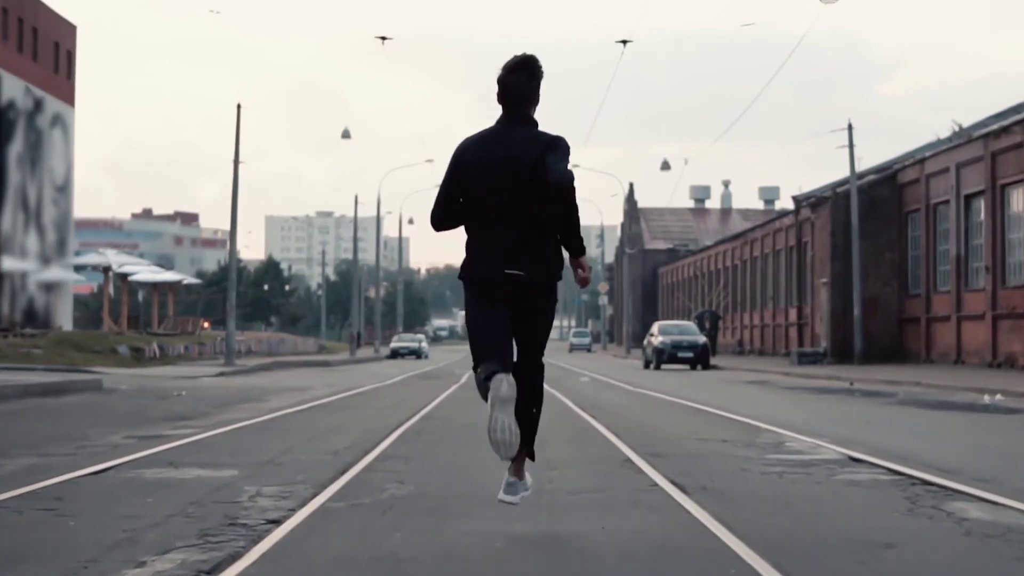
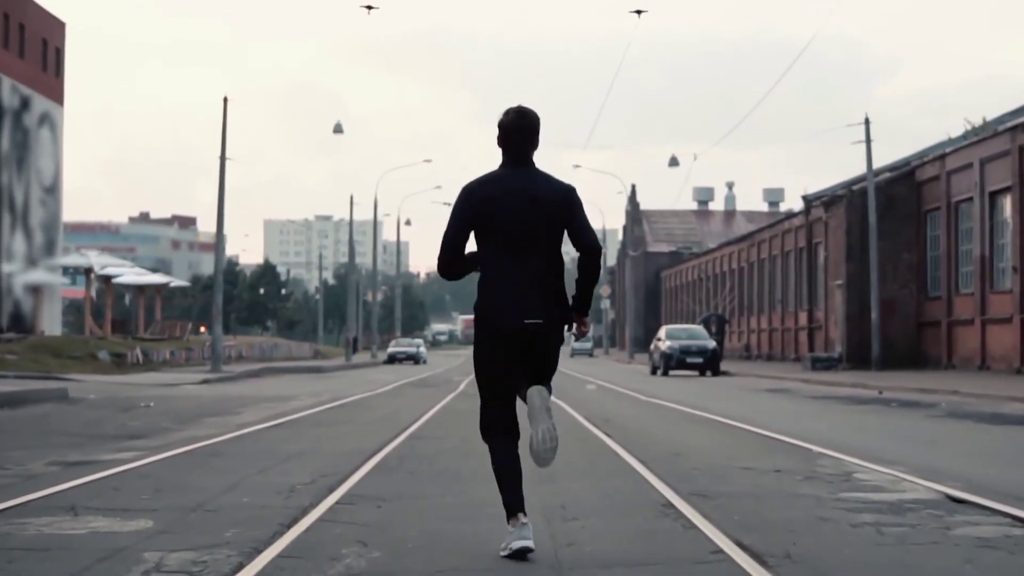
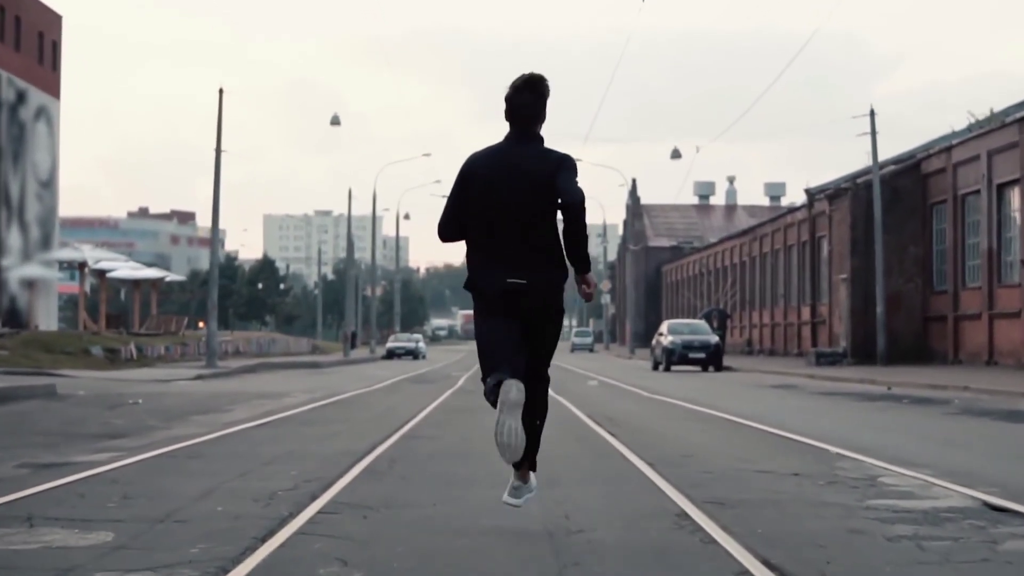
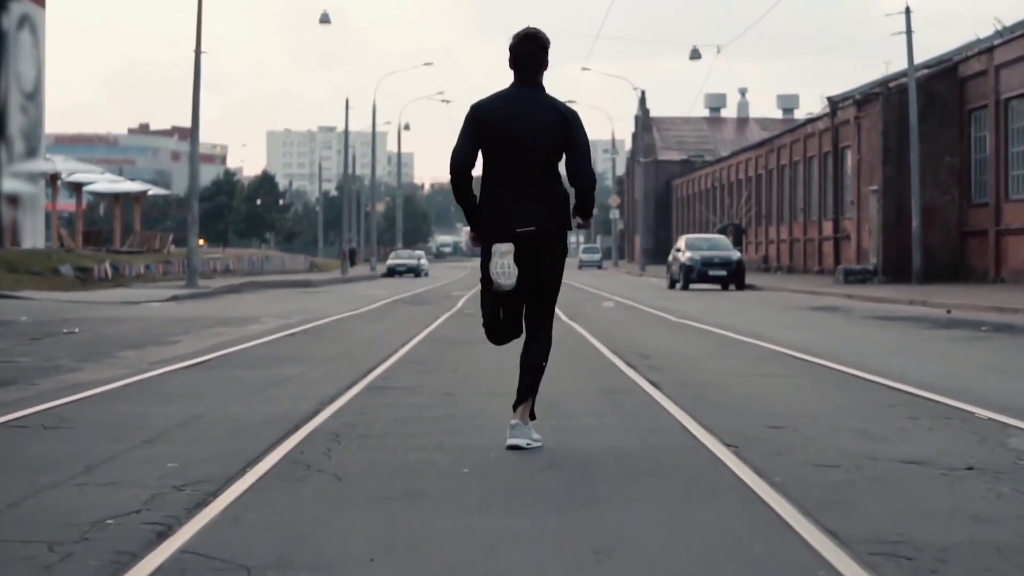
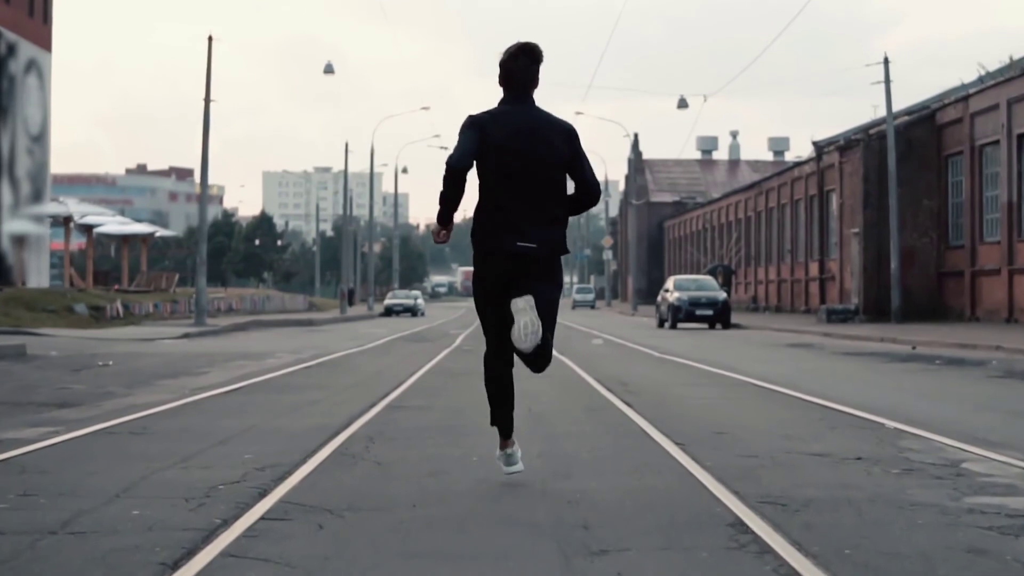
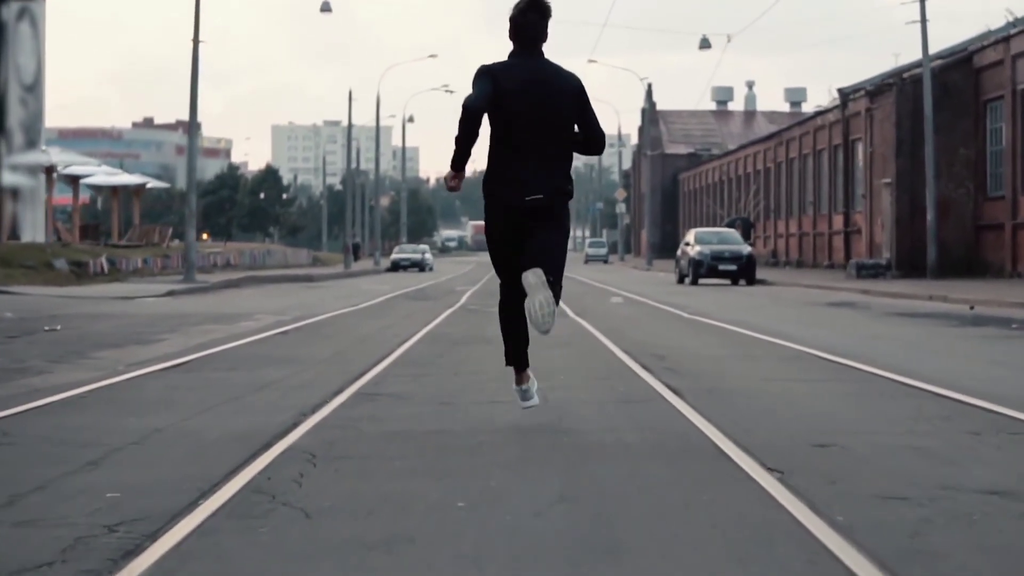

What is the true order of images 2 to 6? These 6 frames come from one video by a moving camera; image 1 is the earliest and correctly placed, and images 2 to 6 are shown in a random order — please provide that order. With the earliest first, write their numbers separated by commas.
2, 3, 5, 4, 6
